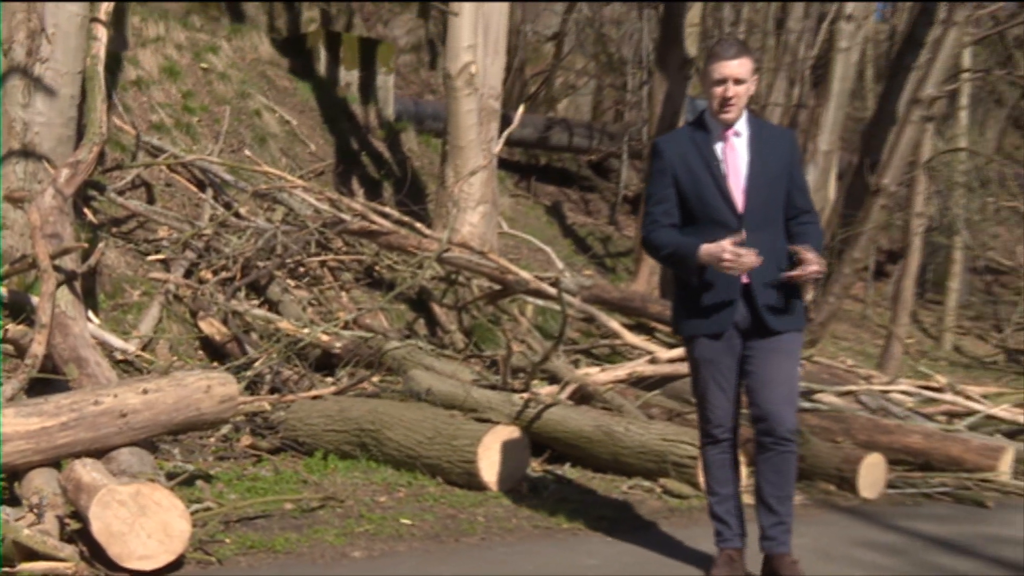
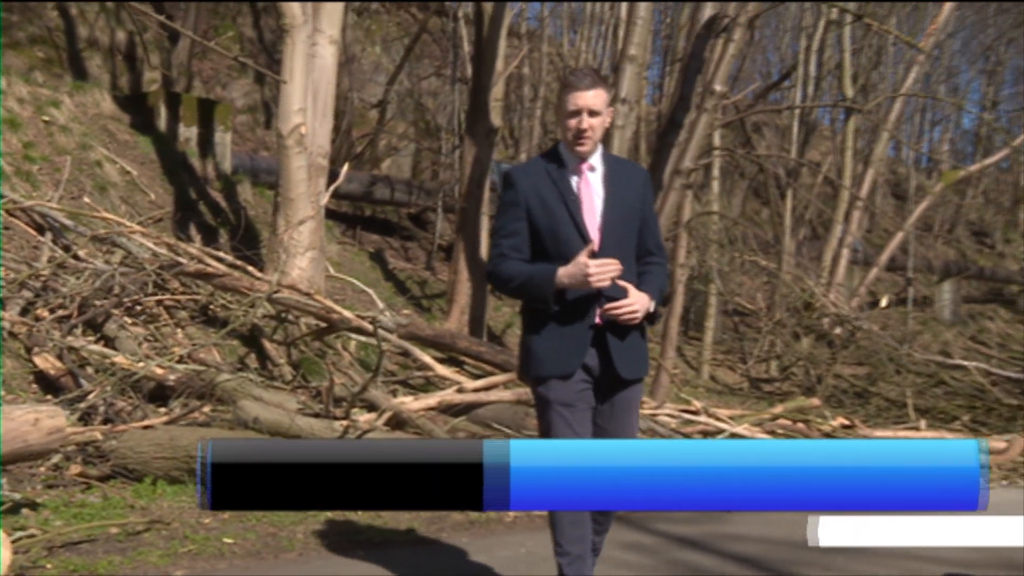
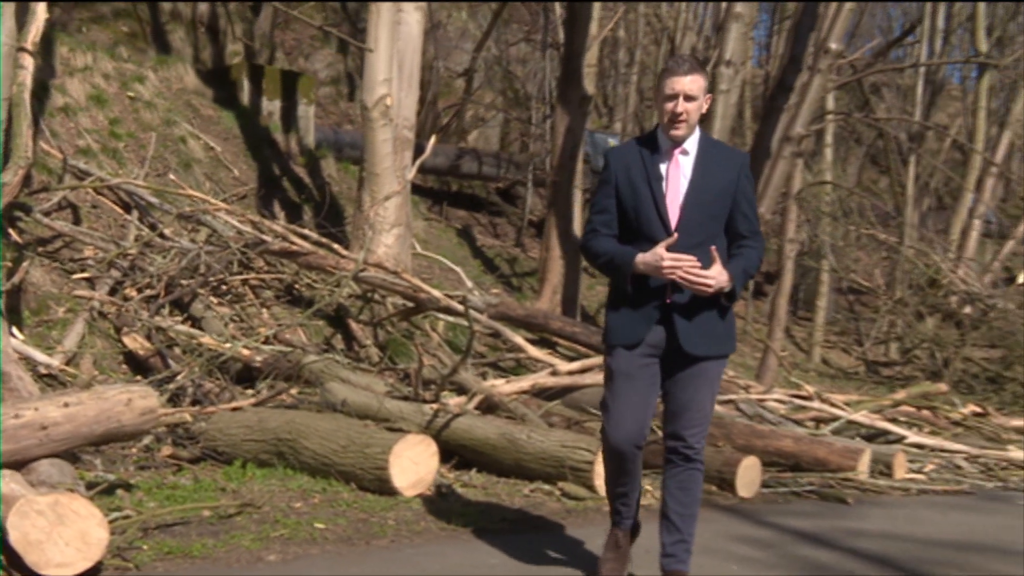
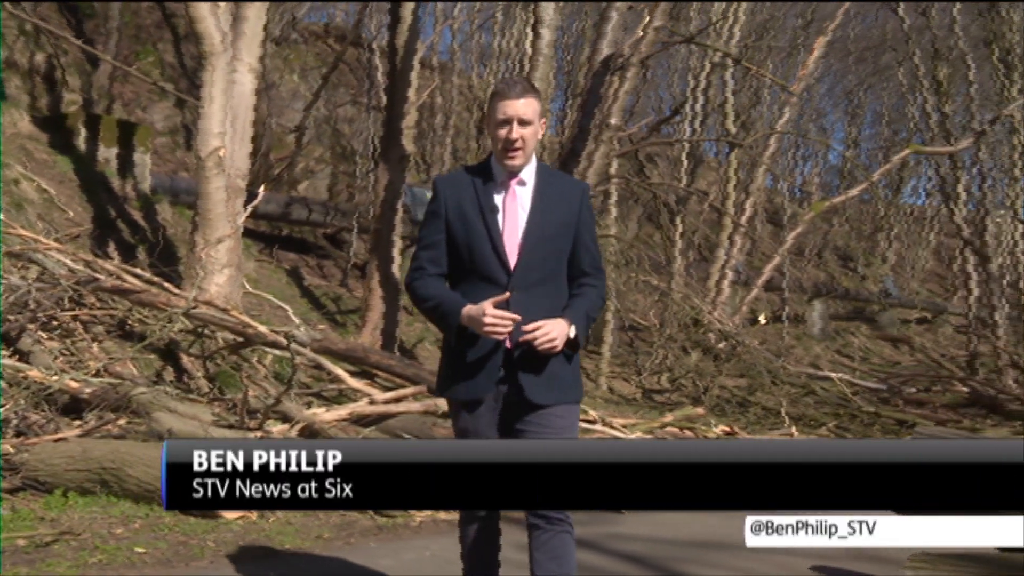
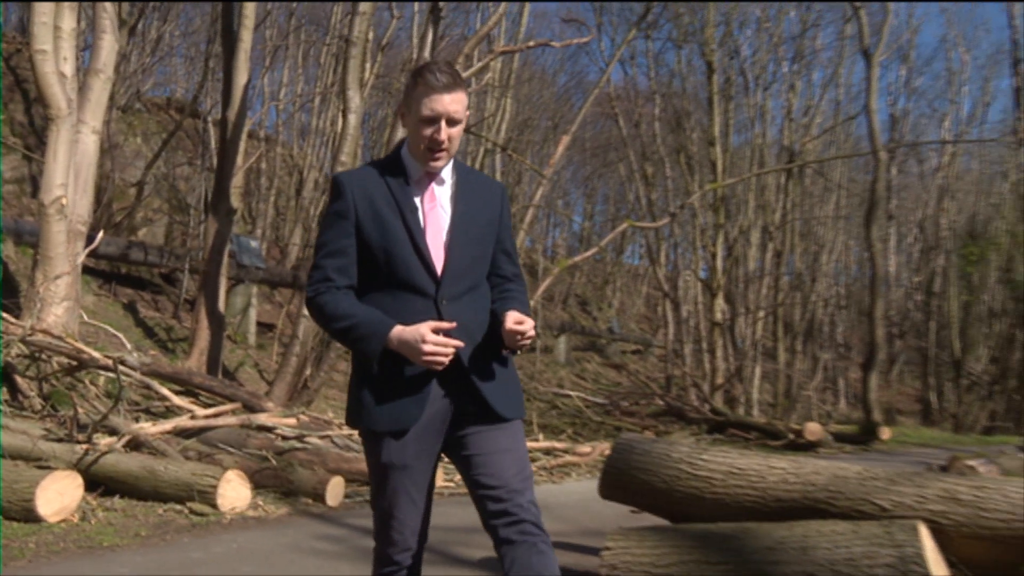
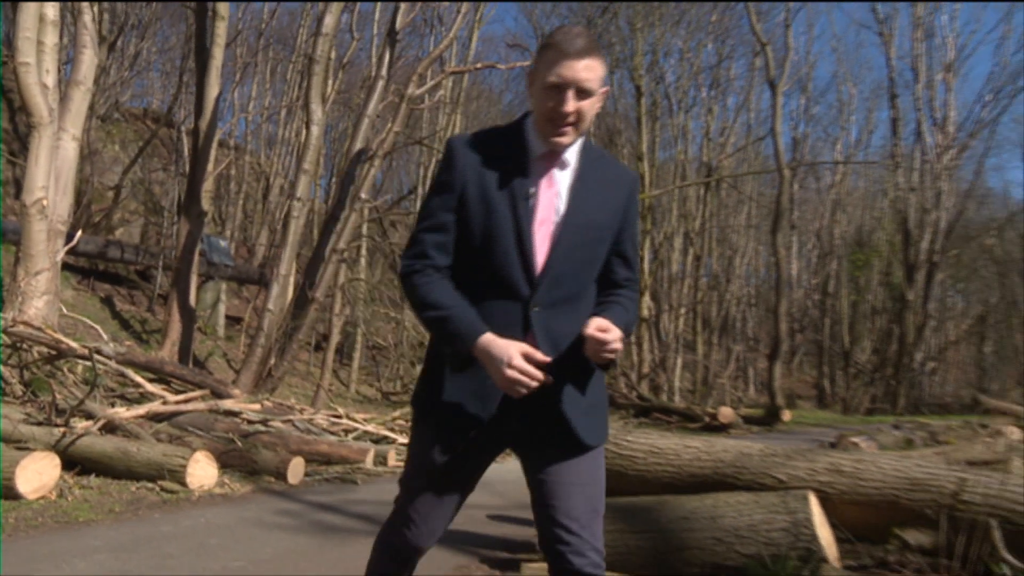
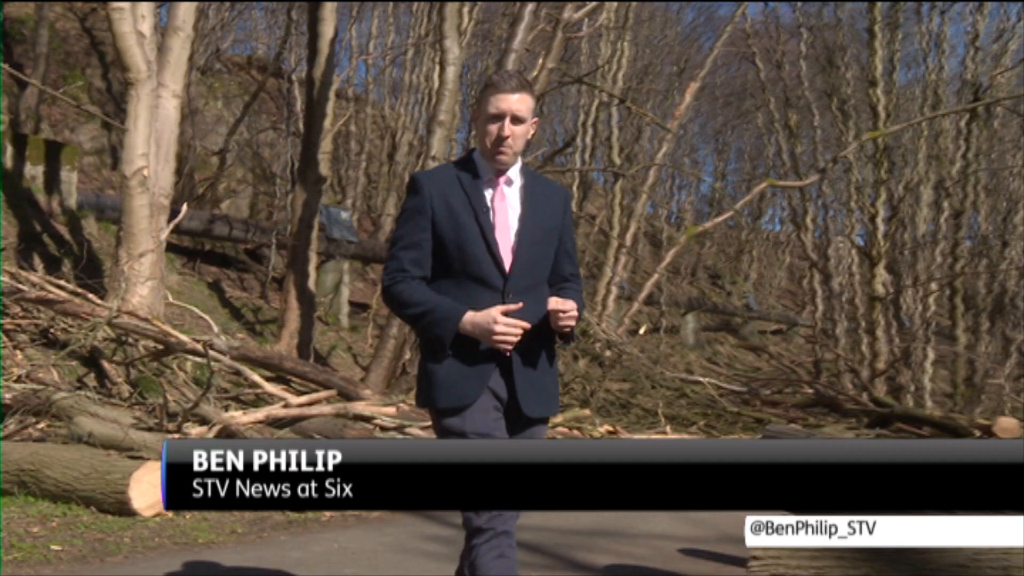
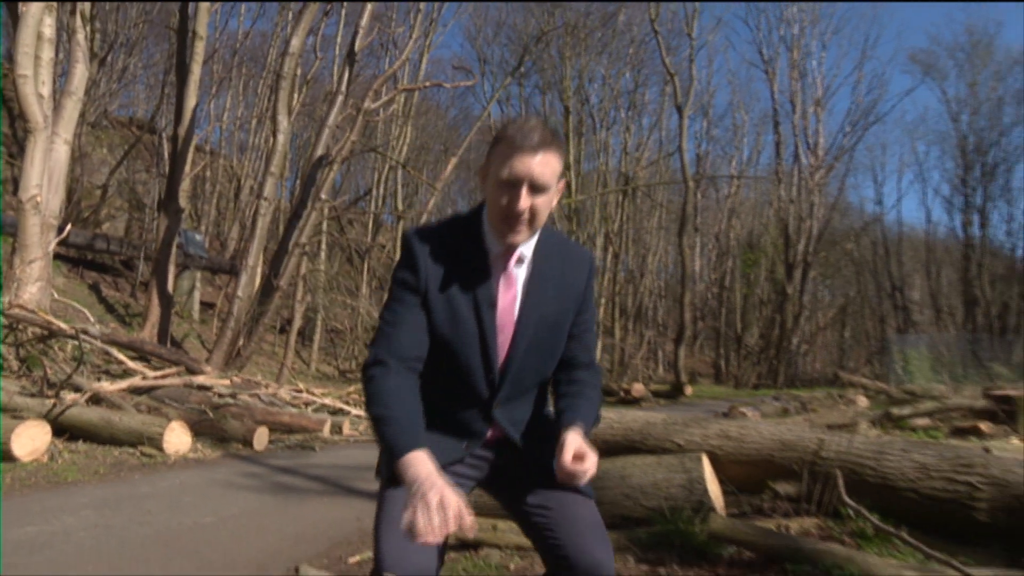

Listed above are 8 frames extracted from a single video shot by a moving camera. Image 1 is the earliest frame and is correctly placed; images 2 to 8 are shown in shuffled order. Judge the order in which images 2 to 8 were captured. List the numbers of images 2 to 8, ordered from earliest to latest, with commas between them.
3, 2, 4, 7, 5, 6, 8
